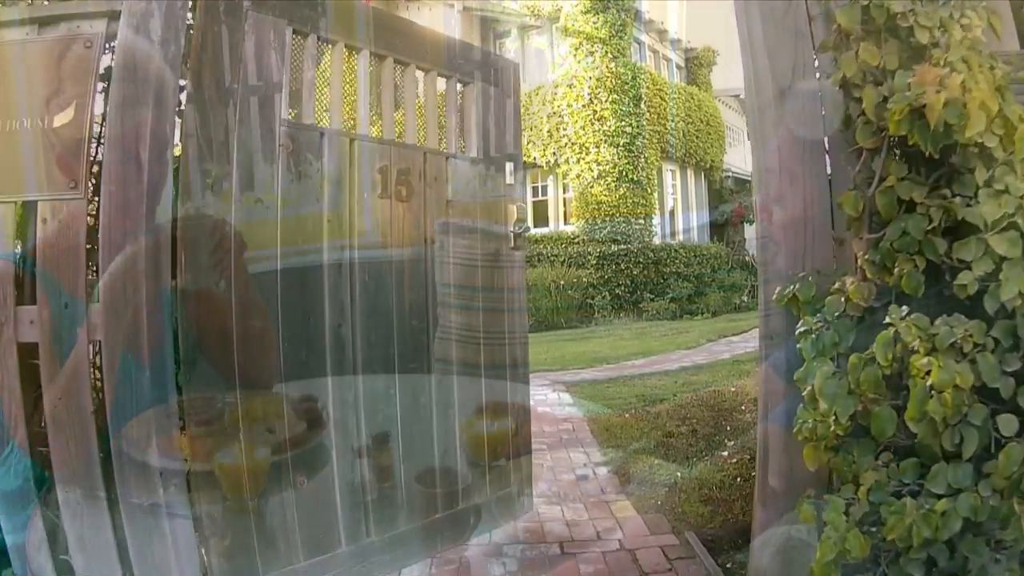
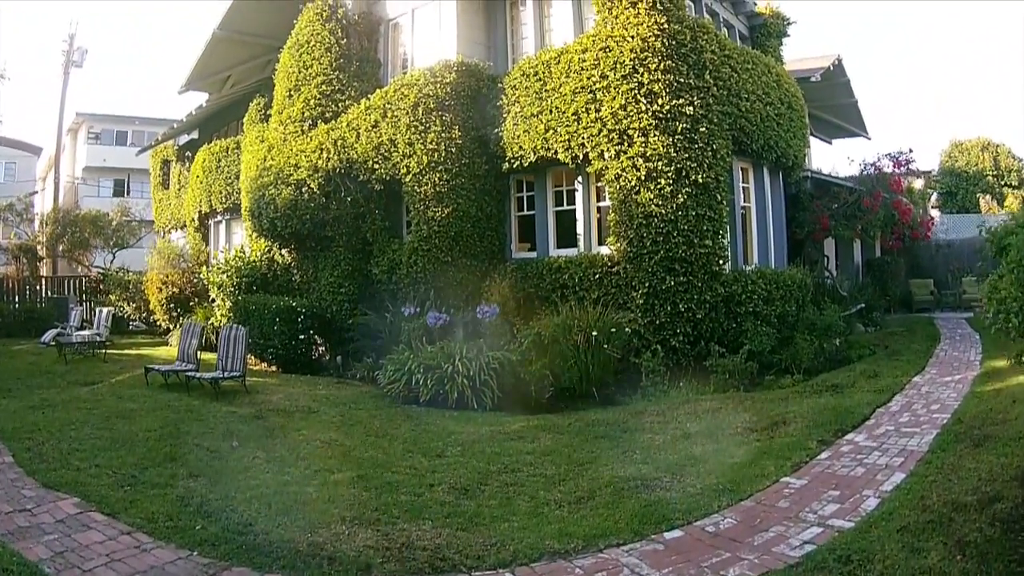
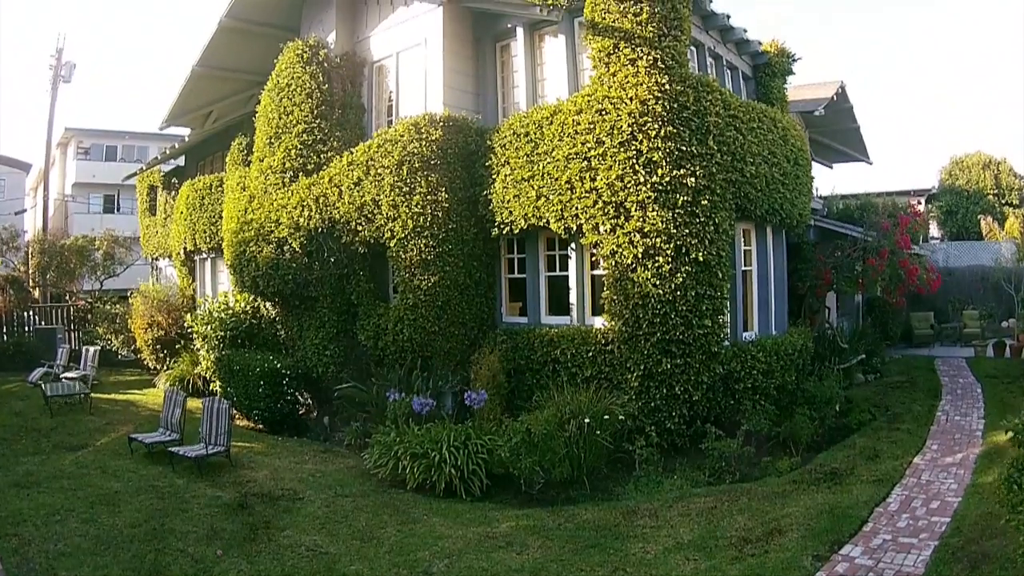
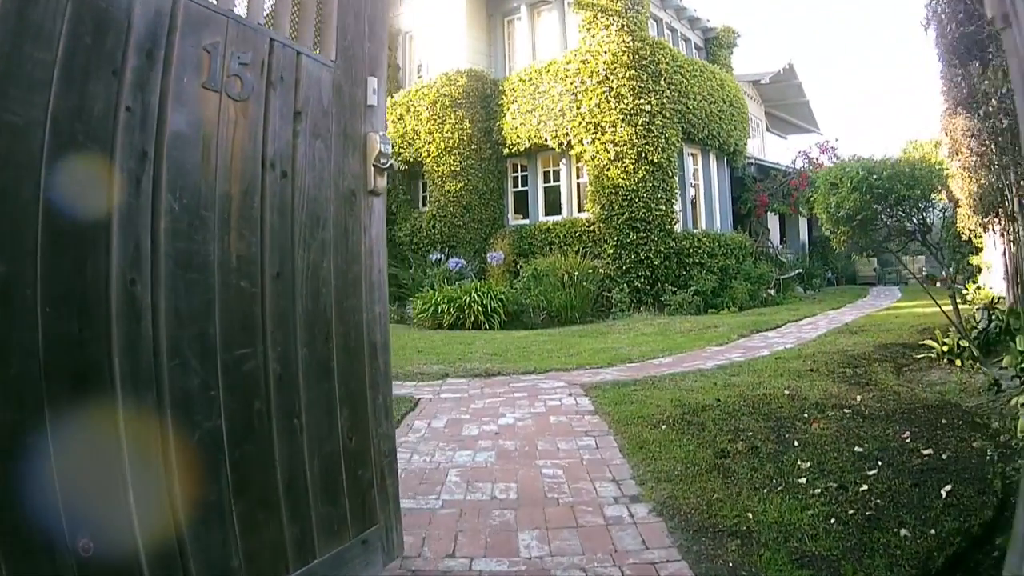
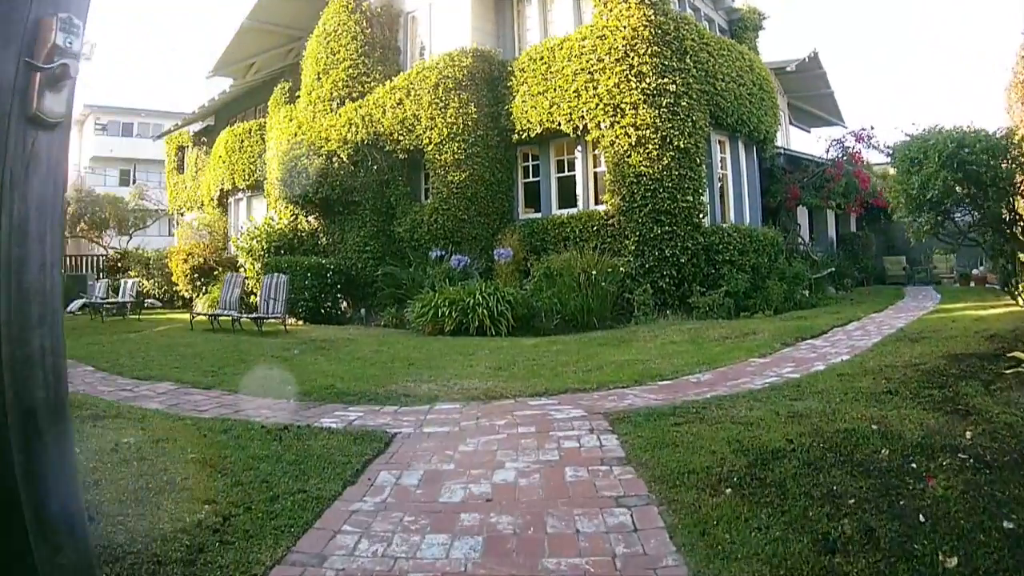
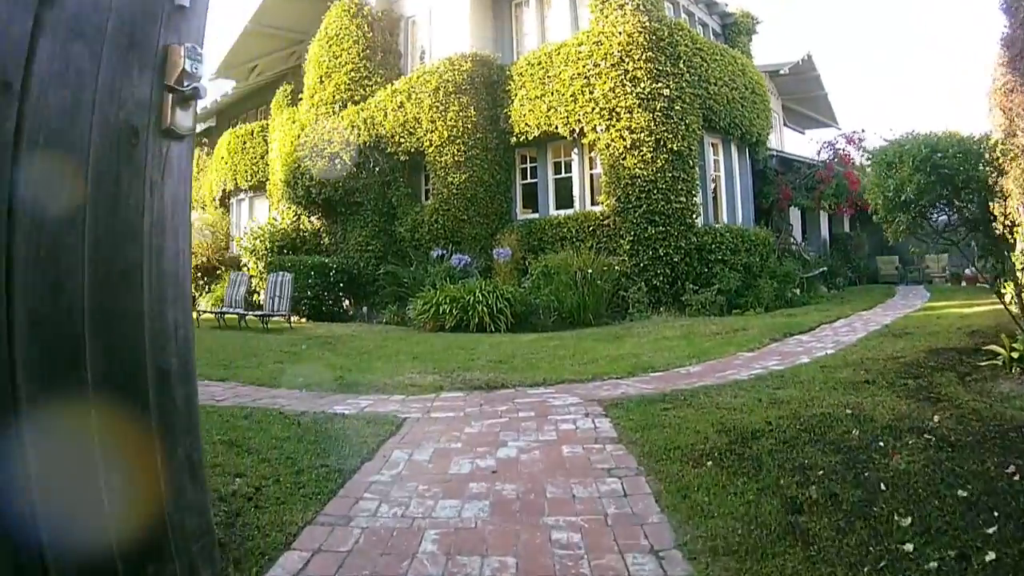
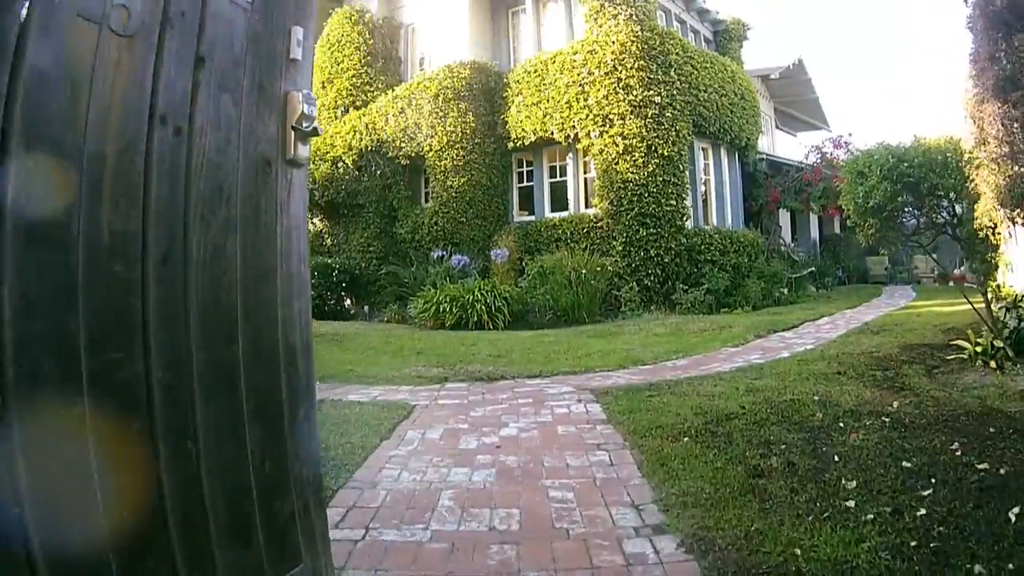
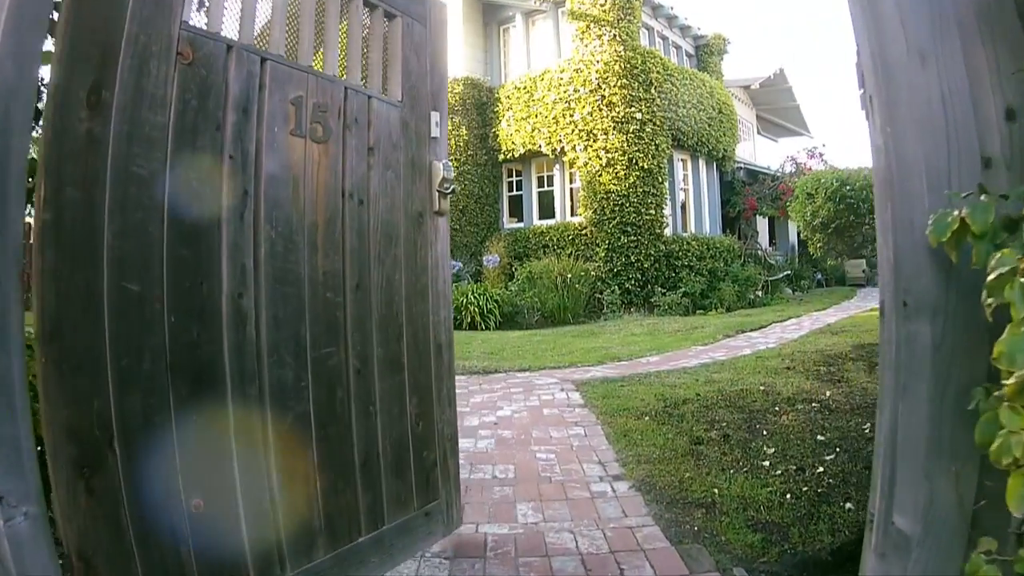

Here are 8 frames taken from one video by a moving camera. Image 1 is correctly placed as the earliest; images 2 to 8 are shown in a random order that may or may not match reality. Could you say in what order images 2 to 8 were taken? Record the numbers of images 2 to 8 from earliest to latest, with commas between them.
8, 4, 7, 6, 5, 2, 3
